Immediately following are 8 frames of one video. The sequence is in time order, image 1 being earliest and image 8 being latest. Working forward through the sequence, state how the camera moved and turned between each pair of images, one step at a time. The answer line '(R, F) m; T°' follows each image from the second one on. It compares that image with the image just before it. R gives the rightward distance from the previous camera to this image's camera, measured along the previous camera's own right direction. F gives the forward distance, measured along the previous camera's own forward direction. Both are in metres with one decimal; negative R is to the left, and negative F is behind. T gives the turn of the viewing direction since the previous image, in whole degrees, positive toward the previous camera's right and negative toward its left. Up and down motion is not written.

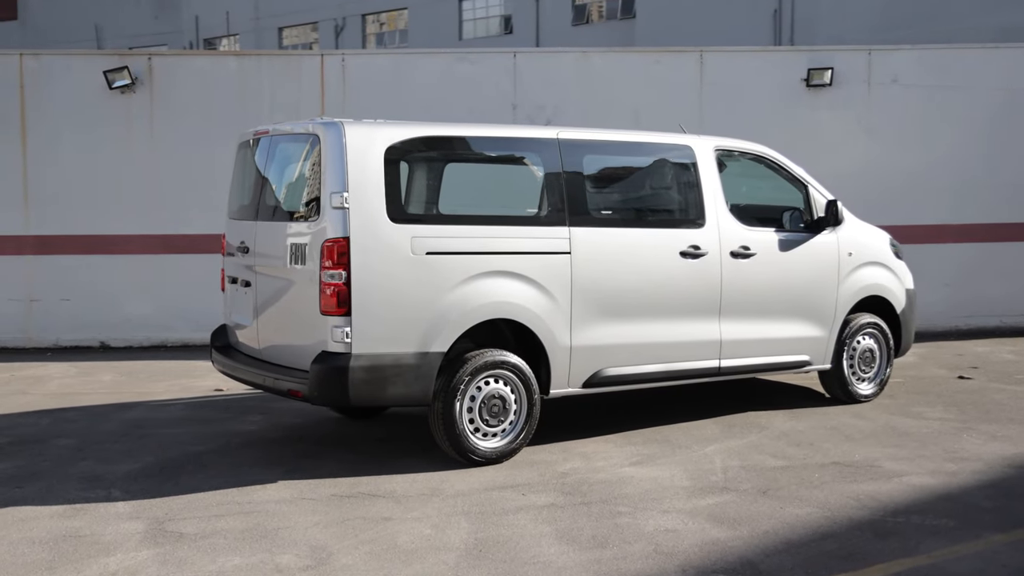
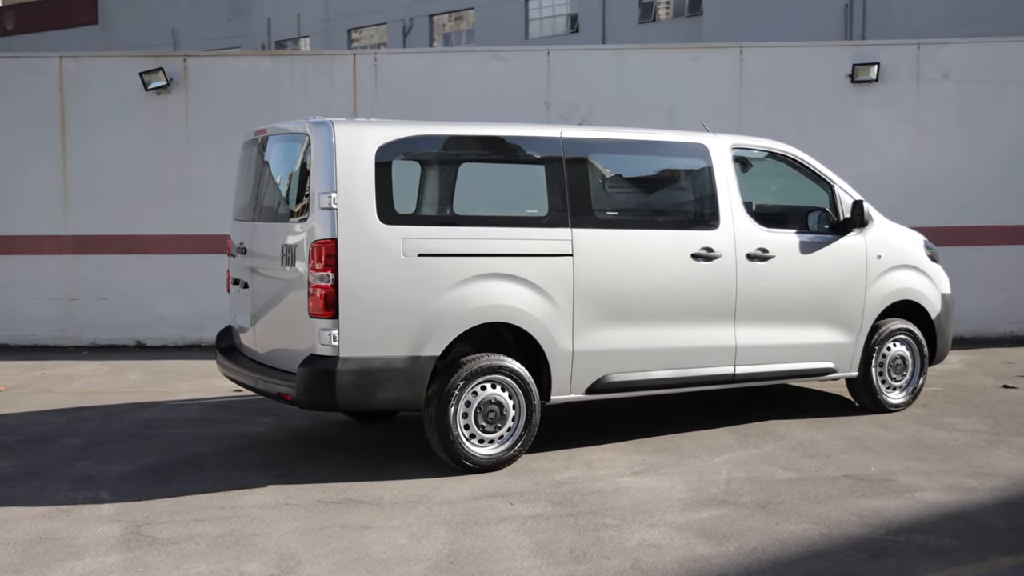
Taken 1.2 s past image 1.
(+0.4, +0.2) m; -4°
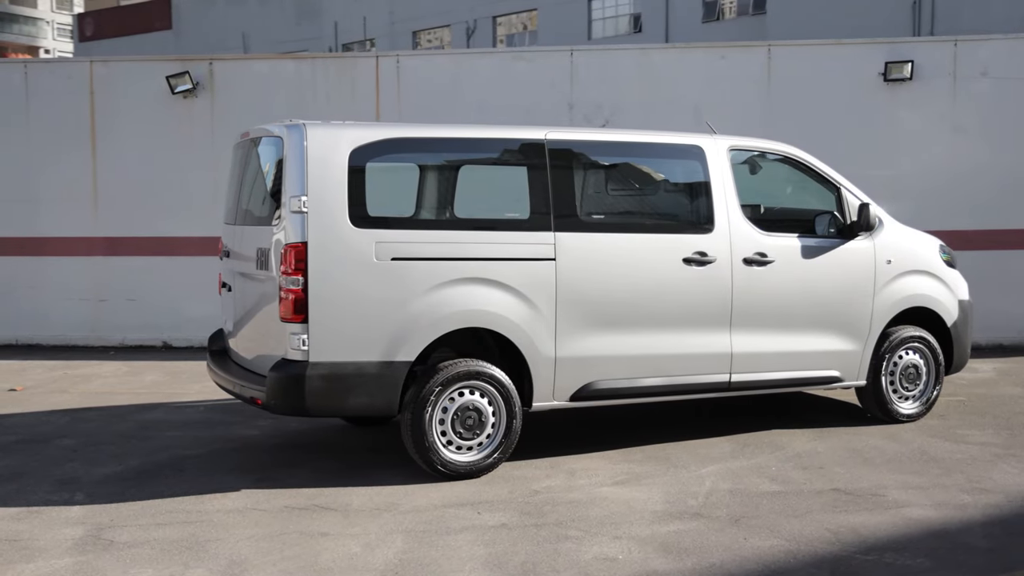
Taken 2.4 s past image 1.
(+0.5, +0.1) m; -4°
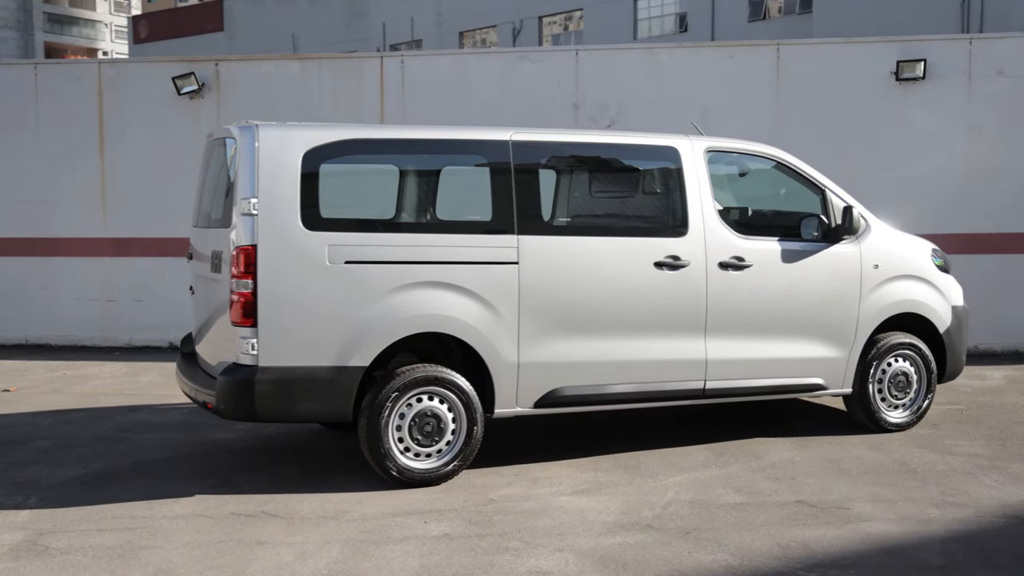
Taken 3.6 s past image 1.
(+0.5, +0.1) m; -3°
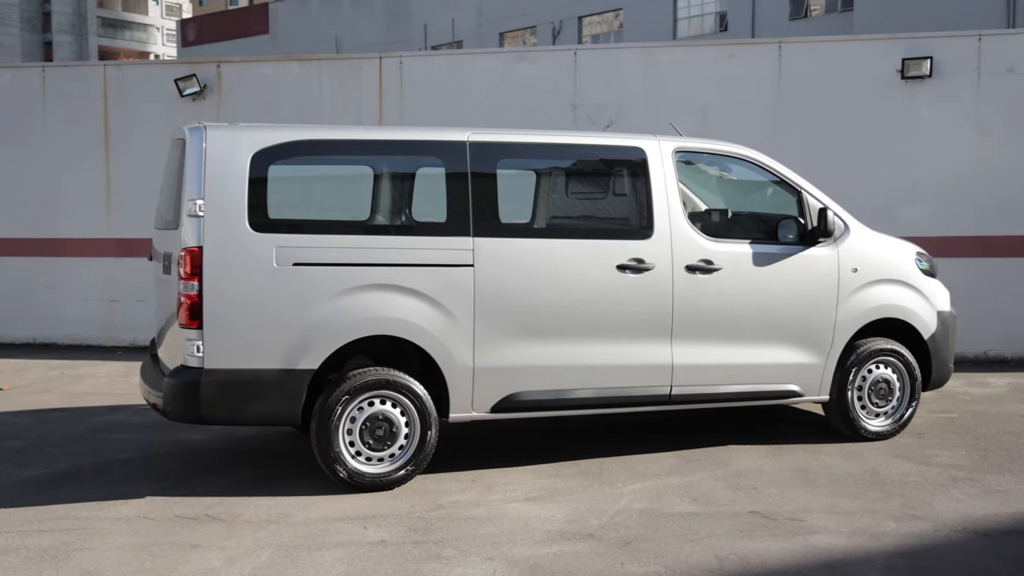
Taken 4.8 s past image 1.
(+0.5, +0.1) m; -2°
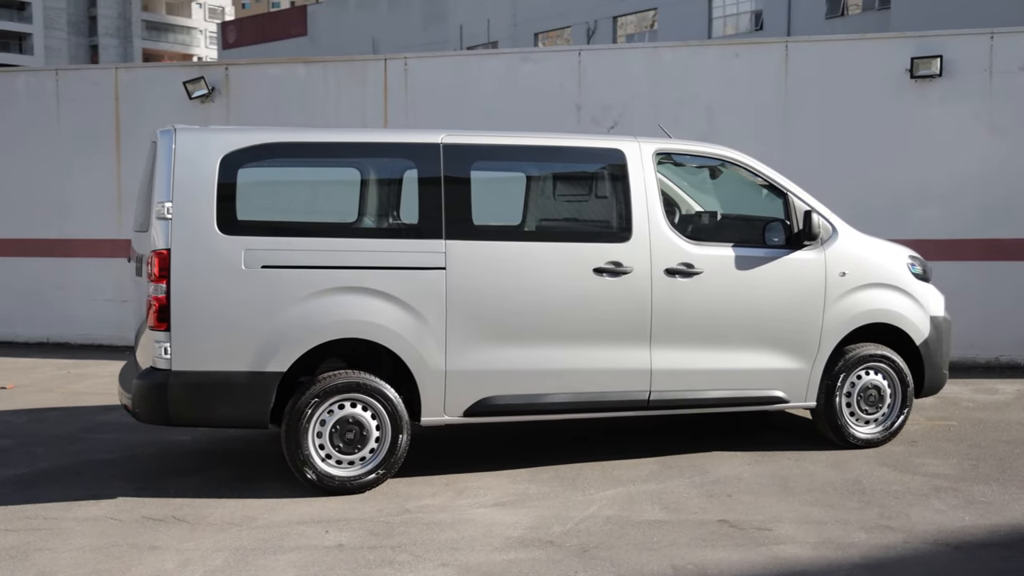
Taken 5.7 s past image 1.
(+0.3, 0.0) m; -2°
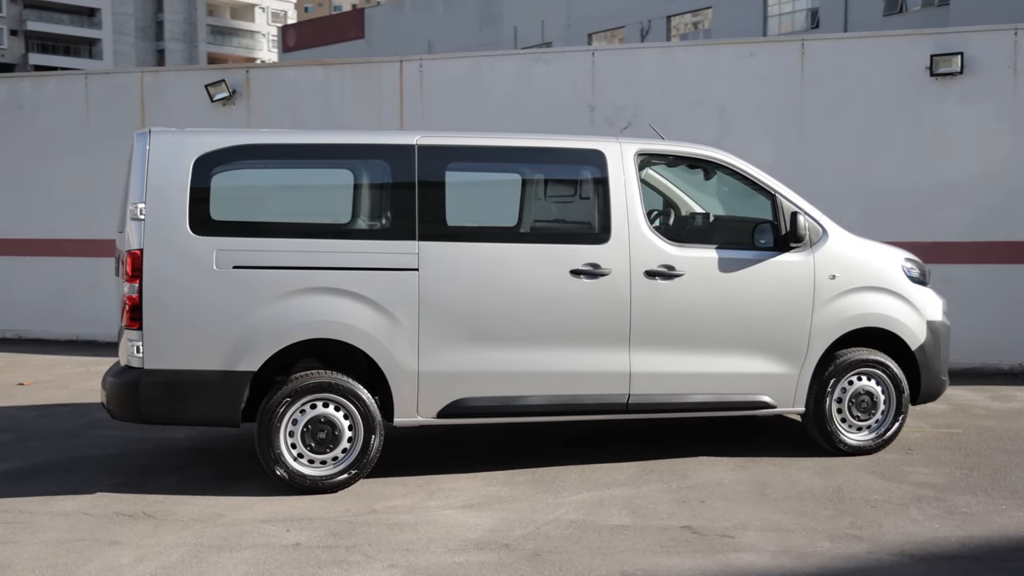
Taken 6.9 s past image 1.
(+0.4, 0.0) m; -3°
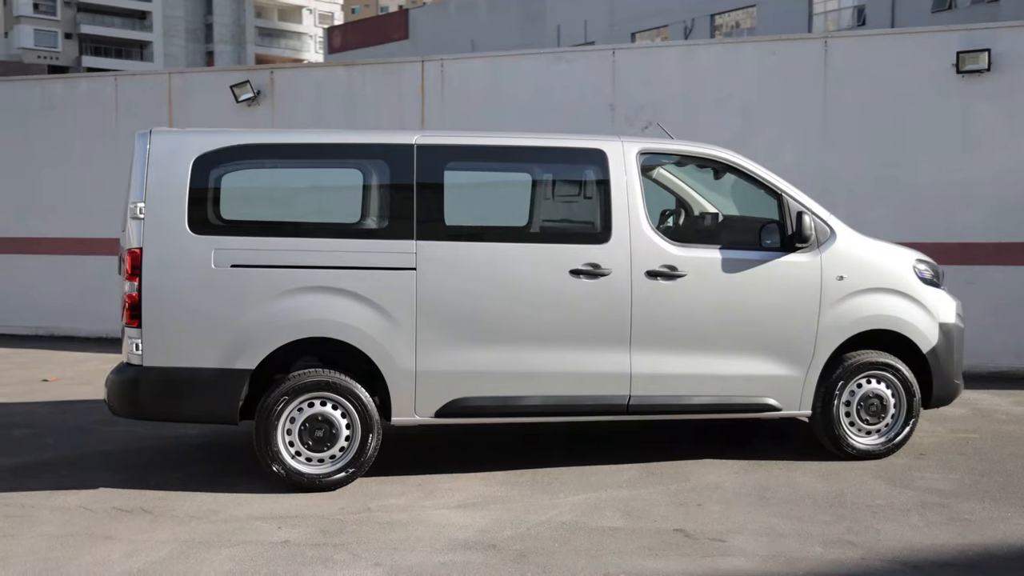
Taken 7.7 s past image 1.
(+0.2, 0.0) m; -2°
